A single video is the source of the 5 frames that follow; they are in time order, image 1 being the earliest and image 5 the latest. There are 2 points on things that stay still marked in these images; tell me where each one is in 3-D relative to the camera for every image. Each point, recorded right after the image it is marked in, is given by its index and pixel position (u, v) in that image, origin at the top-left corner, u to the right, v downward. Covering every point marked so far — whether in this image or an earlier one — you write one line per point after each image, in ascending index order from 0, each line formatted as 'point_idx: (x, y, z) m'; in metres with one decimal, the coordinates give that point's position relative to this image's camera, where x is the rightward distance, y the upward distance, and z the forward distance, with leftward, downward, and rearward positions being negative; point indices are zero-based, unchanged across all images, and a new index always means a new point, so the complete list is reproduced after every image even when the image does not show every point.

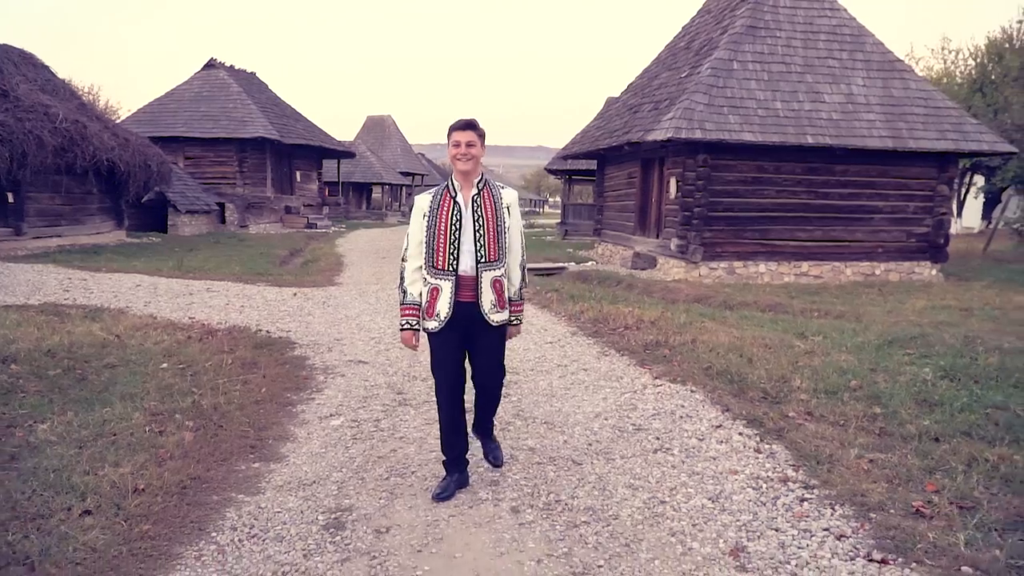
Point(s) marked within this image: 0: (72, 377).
0: (-3.8, -0.8, +5.8) m
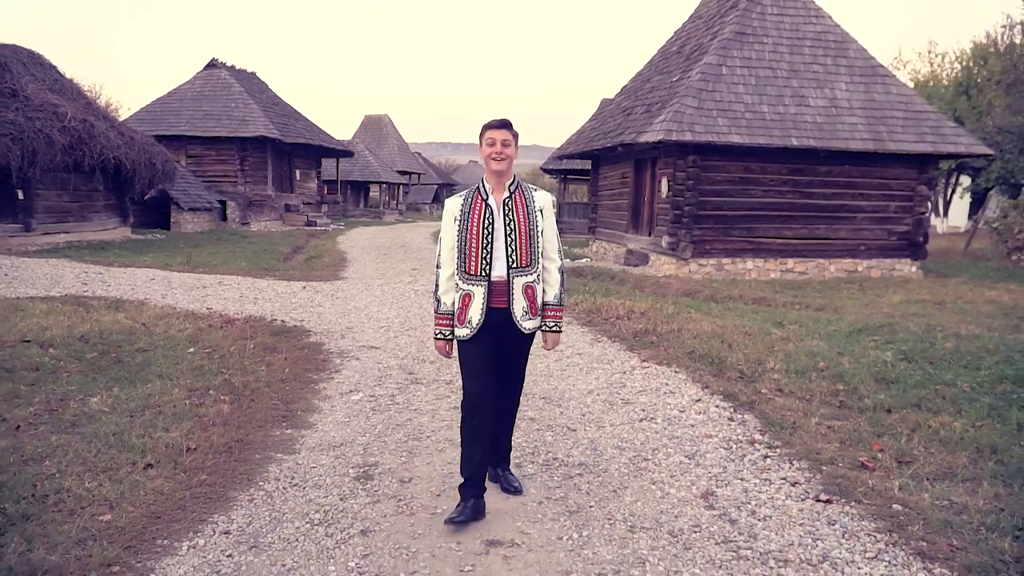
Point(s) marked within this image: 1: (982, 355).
0: (-3.8, -0.7, +6.3) m
1: (+4.4, -0.6, +6.2) m
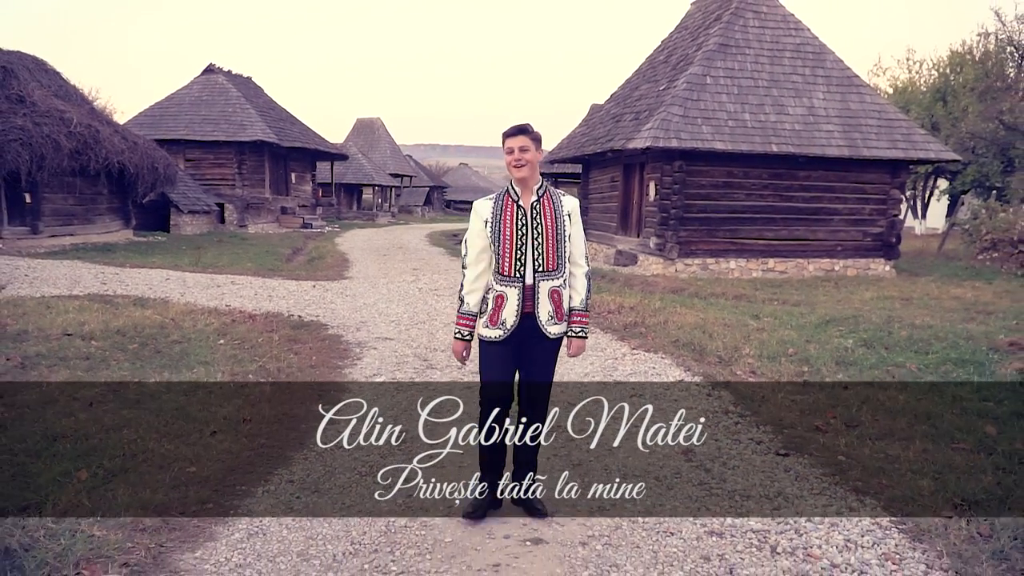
0: (-3.7, -0.6, +7.0) m
1: (+4.4, -0.6, +7.0) m
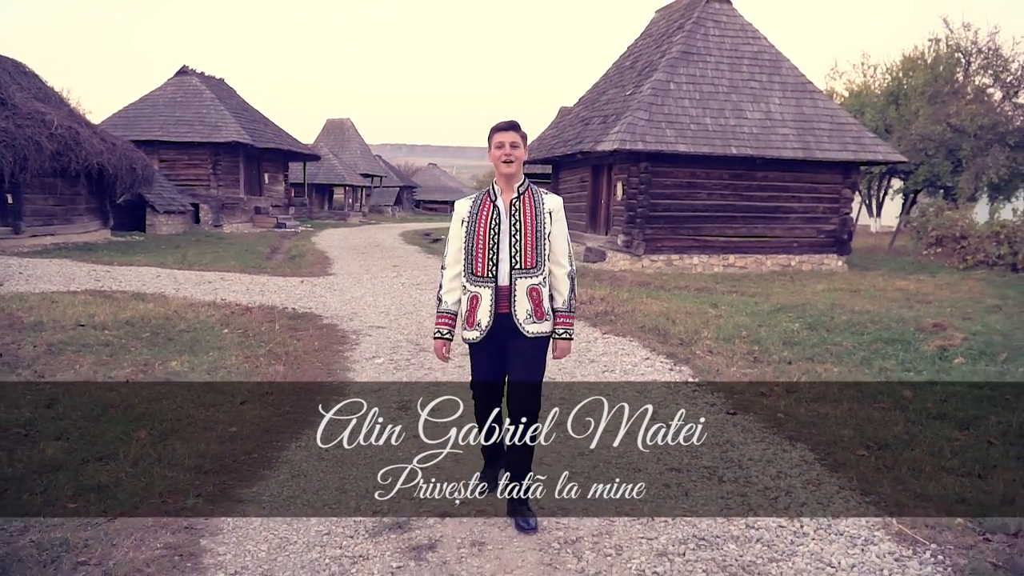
0: (-3.9, -0.5, +7.5) m
1: (+4.2, -0.4, +8.0) m
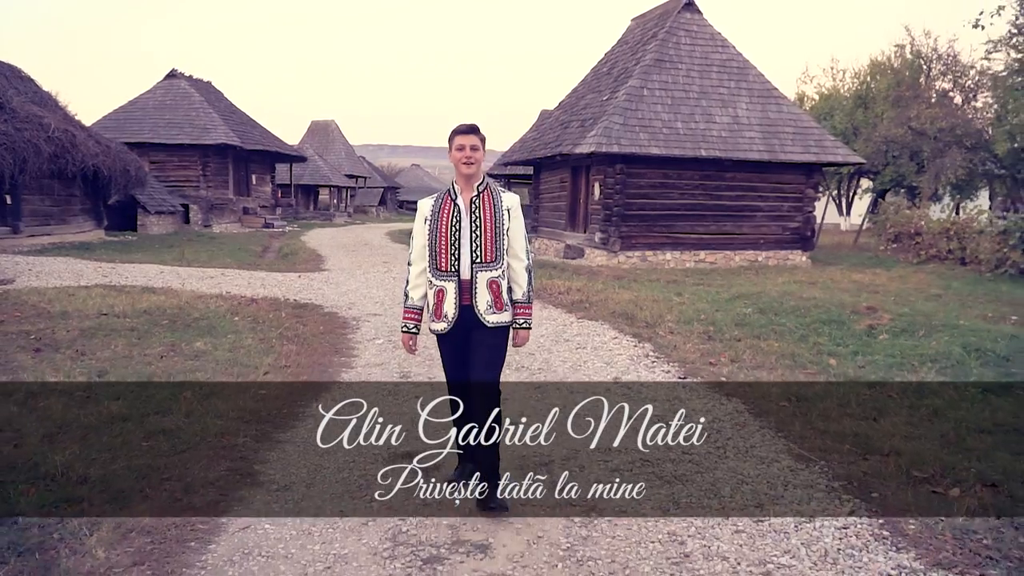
0: (-4.1, -0.4, +8.3) m
1: (+4.0, -0.3, +9.0) m
